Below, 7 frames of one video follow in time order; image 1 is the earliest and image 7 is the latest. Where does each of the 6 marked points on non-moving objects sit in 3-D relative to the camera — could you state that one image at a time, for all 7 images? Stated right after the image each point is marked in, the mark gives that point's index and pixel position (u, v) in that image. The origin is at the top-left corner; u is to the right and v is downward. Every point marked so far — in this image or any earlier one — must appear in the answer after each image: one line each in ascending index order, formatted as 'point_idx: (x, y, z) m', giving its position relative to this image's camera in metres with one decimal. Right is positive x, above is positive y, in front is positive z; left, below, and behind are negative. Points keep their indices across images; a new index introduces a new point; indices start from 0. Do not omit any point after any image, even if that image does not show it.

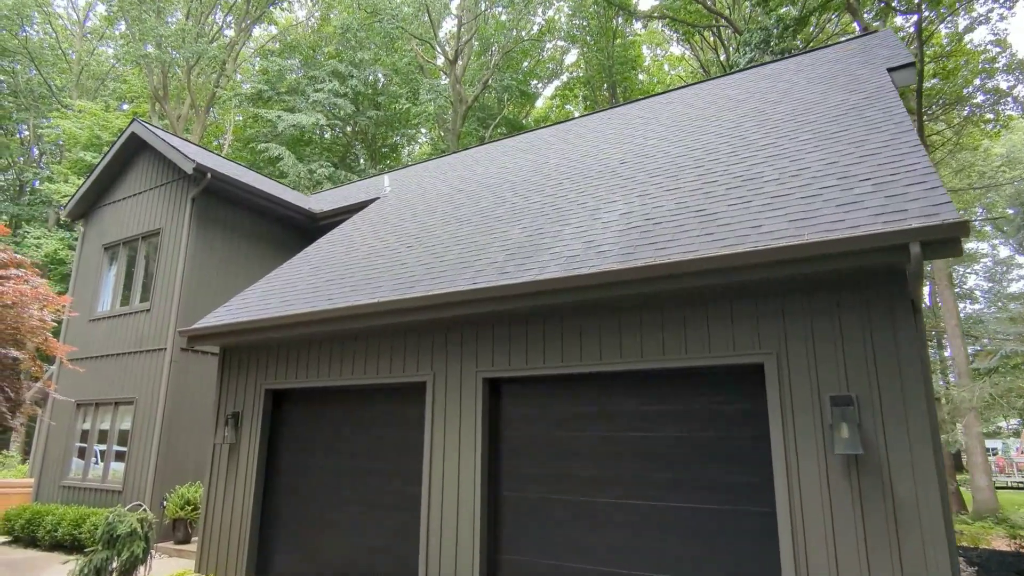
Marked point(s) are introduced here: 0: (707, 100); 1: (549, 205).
0: (+2.6, +2.5, +8.6) m
1: (+0.4, +0.9, +6.6) m
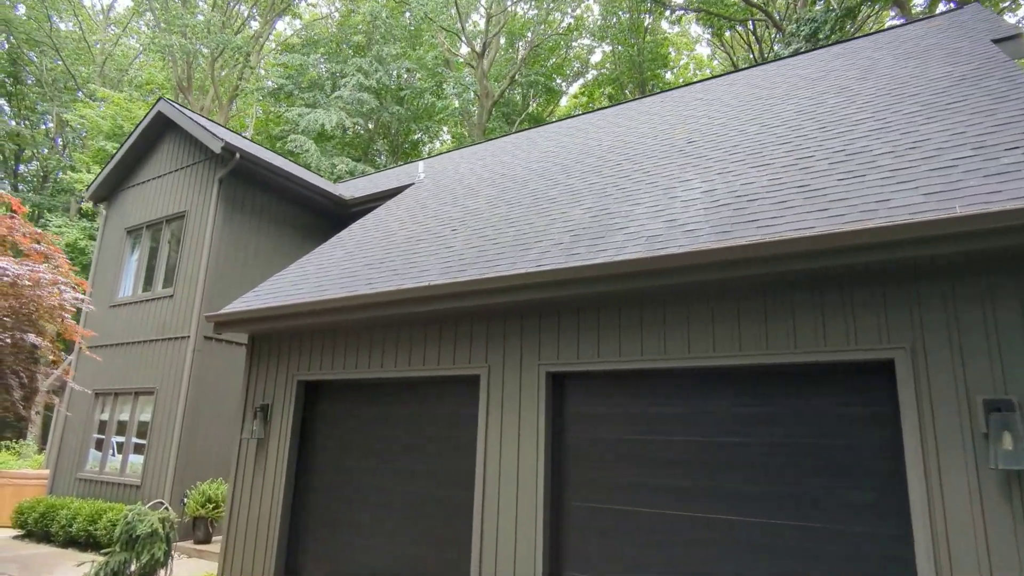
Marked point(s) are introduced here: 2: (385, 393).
0: (+3.3, +2.6, +7.9) m
1: (+1.0, +1.0, +6.1) m
2: (-1.2, -1.0, +5.9) m
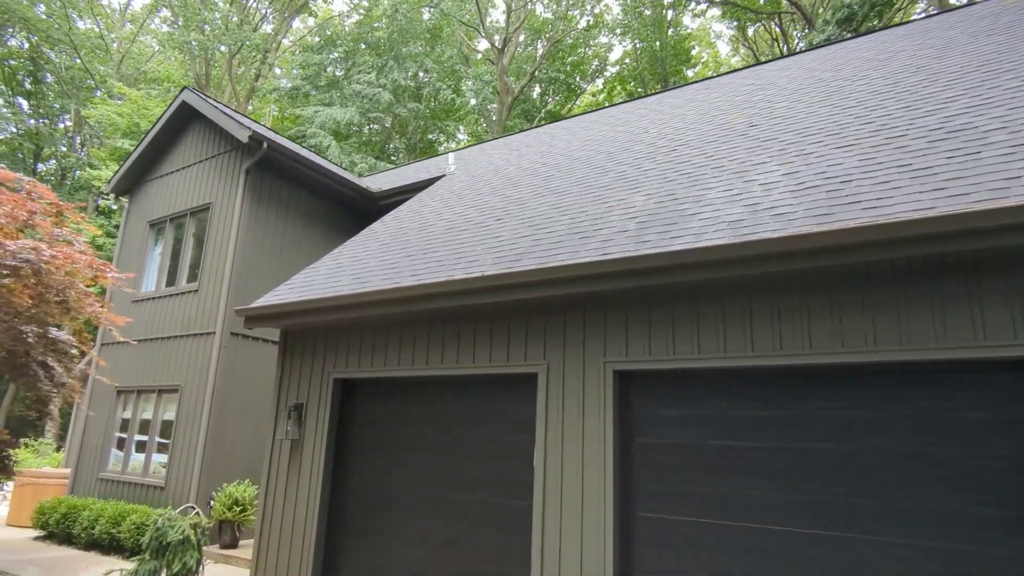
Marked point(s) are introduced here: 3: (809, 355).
0: (+3.8, +2.6, +7.5) m
1: (+1.5, +1.0, +5.6) m
2: (-0.7, -0.9, +5.5) m
3: (+1.7, -0.4, +3.7) m
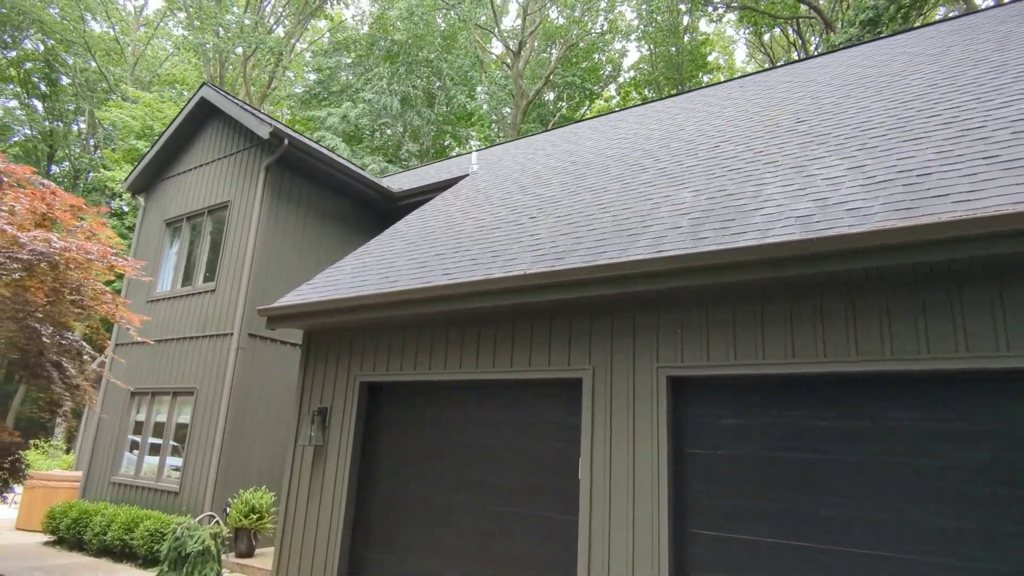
0: (+4.1, +2.6, +7.2) m
1: (+1.8, +1.0, +5.4) m
2: (-0.4, -0.9, +5.2) m
3: (+2.0, -0.4, +3.4) m
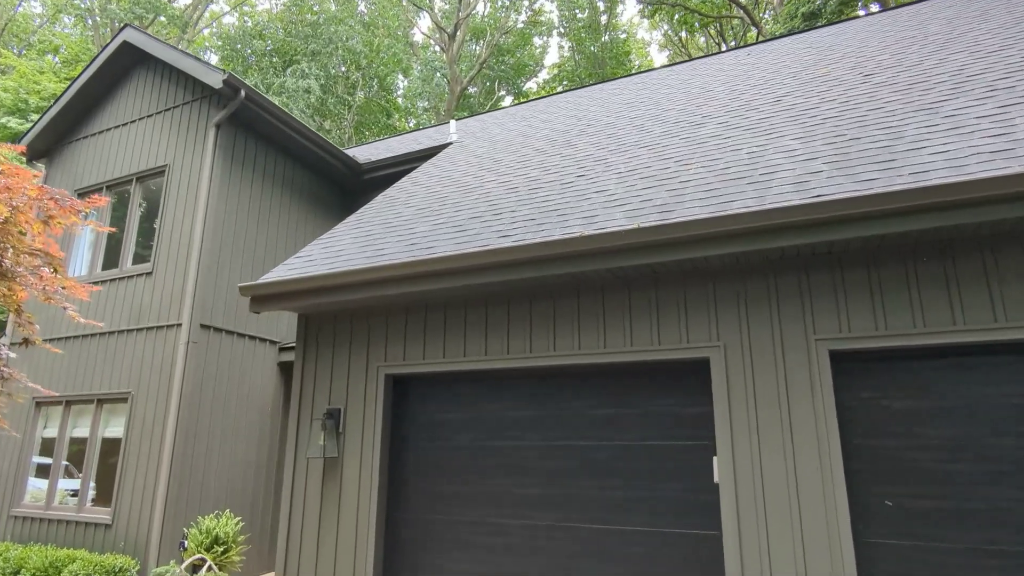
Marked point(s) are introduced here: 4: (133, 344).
0: (+4.2, +2.8, +6.8) m
1: (+2.2, +1.3, +4.7) m
2: (+0.1, -0.7, +4.3) m
3: (+2.8, -0.1, +2.8) m
4: (-4.1, -0.6, +6.8) m
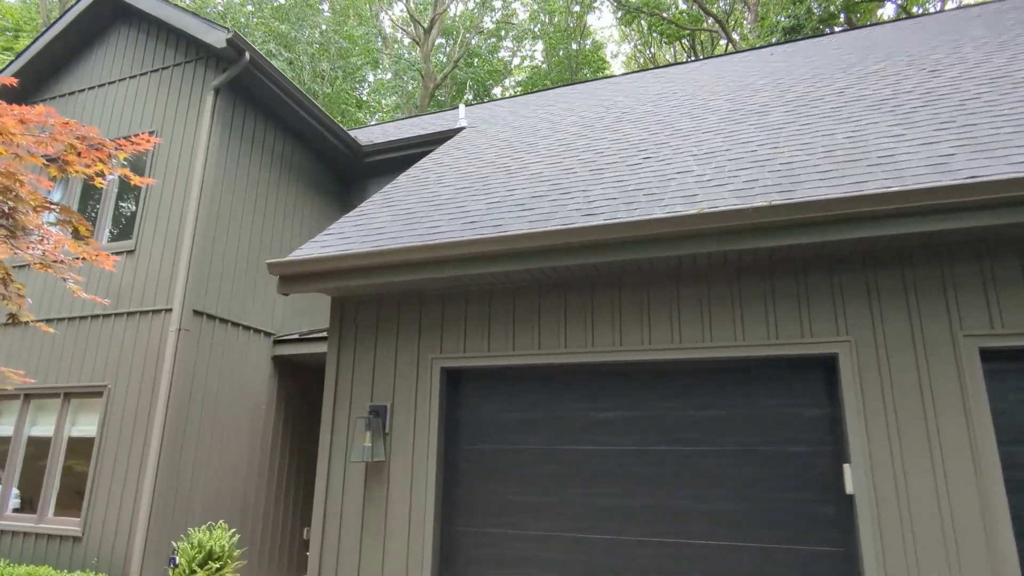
0: (+4.6, +2.8, +6.8) m
1: (+2.7, +1.3, +4.4) m
2: (+0.6, -0.6, +3.8) m
3: (+3.4, -0.1, +2.6) m
4: (-3.8, -0.4, +6.0) m
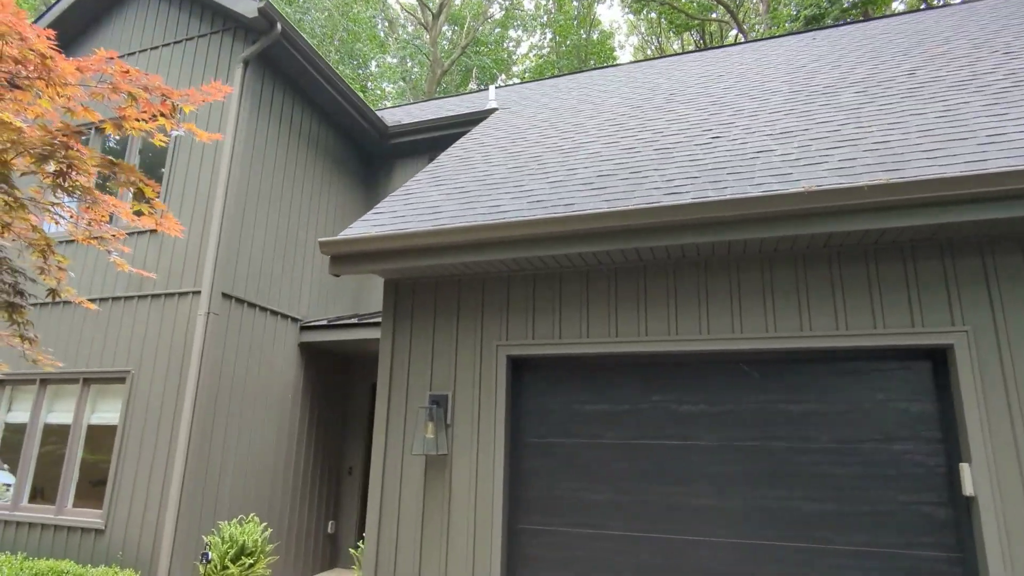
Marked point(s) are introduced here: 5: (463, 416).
0: (+5.0, +2.8, +6.5) m
1: (+3.1, +1.4, +4.2) m
2: (+1.0, -0.5, +3.6) m
3: (+3.8, -0.1, +2.4) m
4: (-3.4, -0.2, +5.7) m
5: (-0.3, -0.8, +3.7) m
